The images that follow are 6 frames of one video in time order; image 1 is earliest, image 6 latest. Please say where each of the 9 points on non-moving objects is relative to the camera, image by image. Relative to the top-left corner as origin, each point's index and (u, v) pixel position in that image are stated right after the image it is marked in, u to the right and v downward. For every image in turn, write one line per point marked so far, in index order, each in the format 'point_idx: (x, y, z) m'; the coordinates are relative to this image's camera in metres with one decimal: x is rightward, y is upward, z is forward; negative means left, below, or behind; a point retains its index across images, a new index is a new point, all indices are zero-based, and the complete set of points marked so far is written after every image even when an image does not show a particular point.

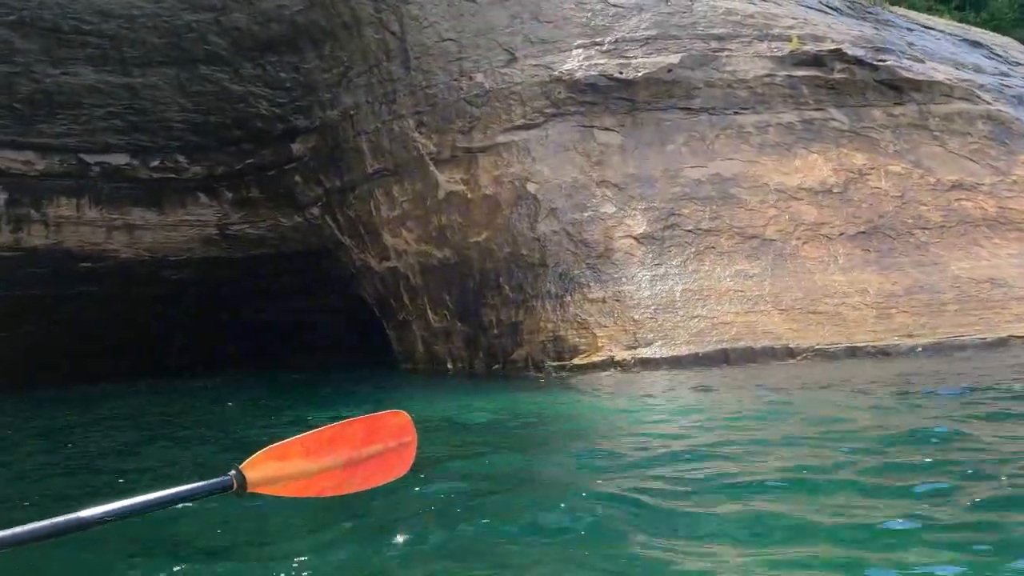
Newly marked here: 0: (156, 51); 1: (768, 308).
0: (-4.3, +2.8, +7.9) m
1: (+2.0, -0.2, +5.2) m
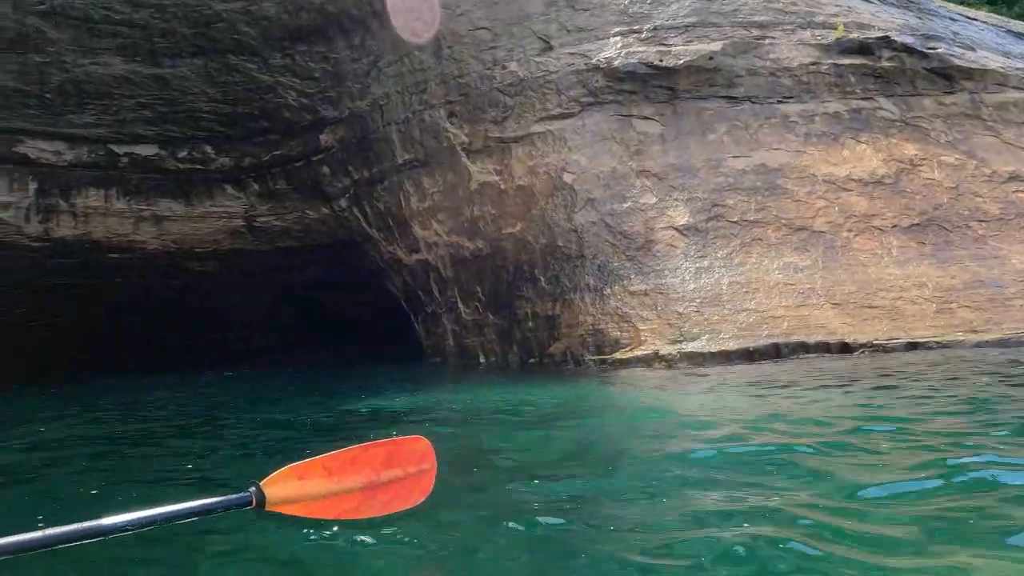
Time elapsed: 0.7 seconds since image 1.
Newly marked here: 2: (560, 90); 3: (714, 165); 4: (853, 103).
0: (-3.9, +2.9, +7.8) m
1: (+2.3, -0.1, +5.0) m
2: (+0.5, +2.1, +6.9) m
3: (+1.9, +1.1, +6.1) m
4: (+3.3, +1.8, +6.3) m
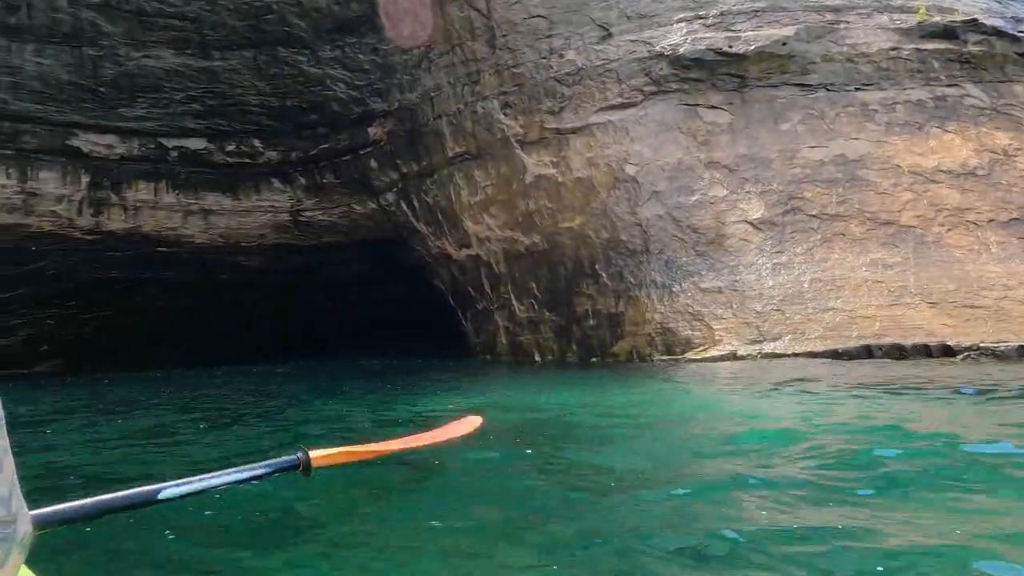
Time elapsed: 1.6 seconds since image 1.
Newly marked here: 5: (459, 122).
0: (-3.2, +3.0, +7.7) m
1: (+2.8, -0.1, +4.7) m
2: (+1.1, +2.1, +6.6) m
3: (+2.4, +1.2, +5.8) m
4: (+3.8, +1.8, +5.9) m
5: (-0.6, +1.9, +7.7) m
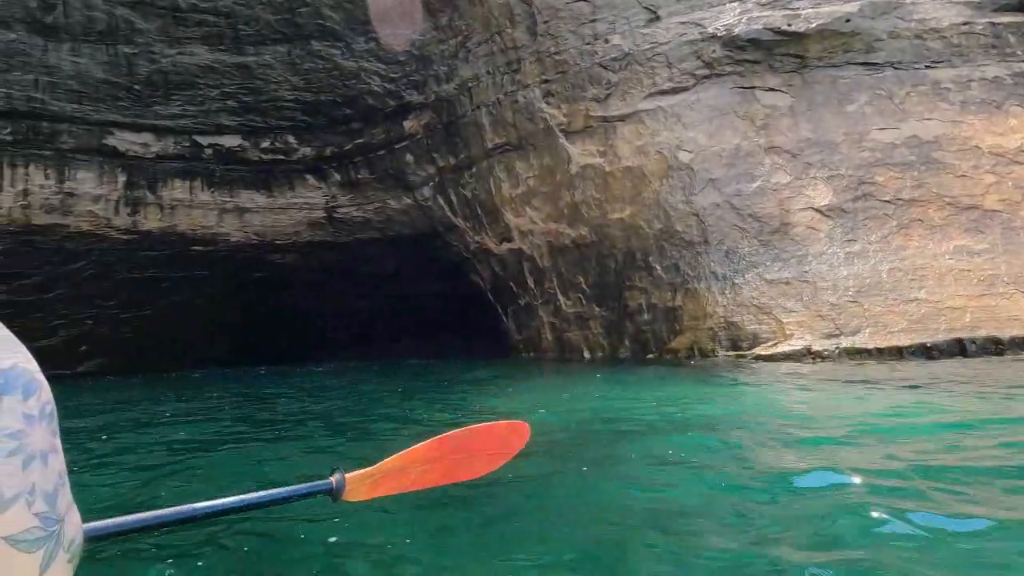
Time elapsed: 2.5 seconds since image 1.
0: (-2.8, +3.0, +7.6) m
1: (+3.2, 0.0, +4.3) m
2: (+1.5, +2.2, +6.3) m
3: (+2.8, +1.2, +5.4) m
4: (+4.2, +1.9, +5.5) m
5: (-0.1, +2.0, +7.5) m
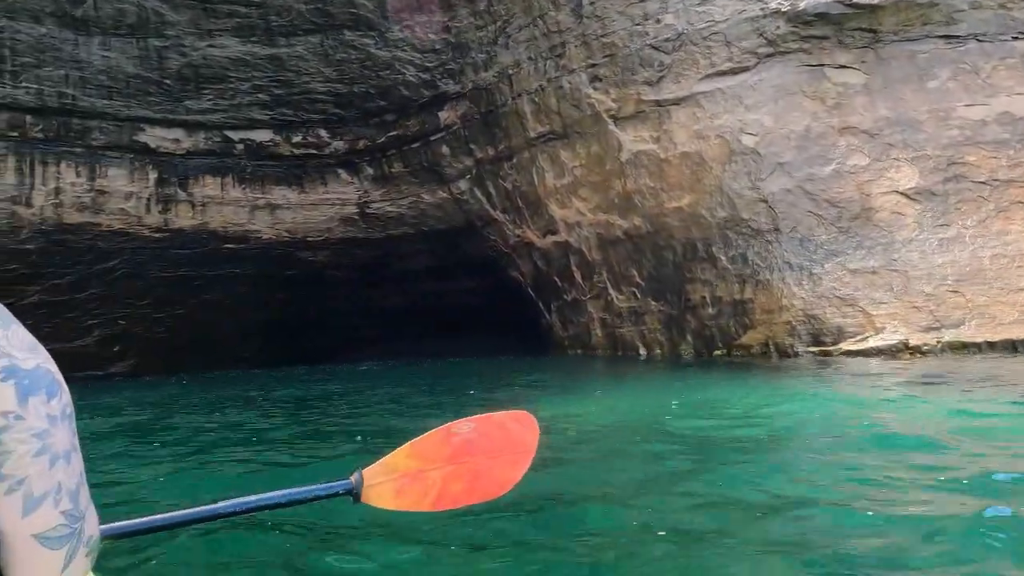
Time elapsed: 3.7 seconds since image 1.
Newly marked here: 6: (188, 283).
0: (-2.3, +3.0, +7.3) m
1: (+3.6, +0.1, +3.9) m
2: (+2.0, +2.2, +5.9) m
3: (+3.3, +1.3, +5.0) m
4: (+4.7, +2.0, +5.1) m
5: (+0.3, +2.0, +7.2) m
6: (-4.4, +0.1, +9.1) m
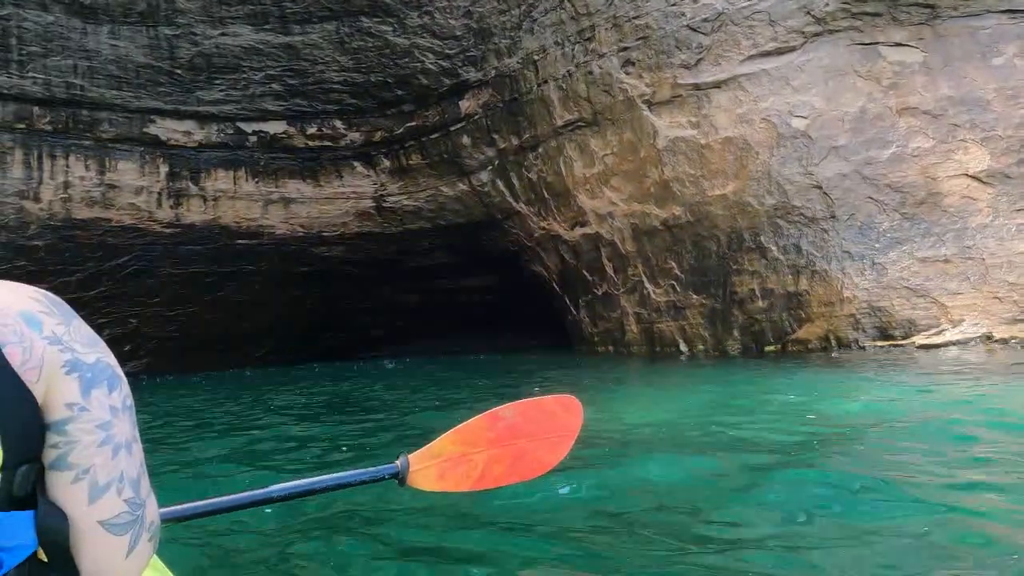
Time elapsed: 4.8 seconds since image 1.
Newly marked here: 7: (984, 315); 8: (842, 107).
0: (-2.0, +3.1, +7.0) m
1: (+3.9, +0.1, +3.6) m
2: (+2.3, +2.3, +5.6) m
3: (+3.5, +1.4, +4.7) m
4: (+5.0, +2.0, +4.8) m
5: (+0.6, +2.1, +6.9) m
6: (-4.1, +0.1, +8.8) m
7: (+2.8, -0.2, +4.0) m
8: (+2.6, +1.4, +5.1) m
